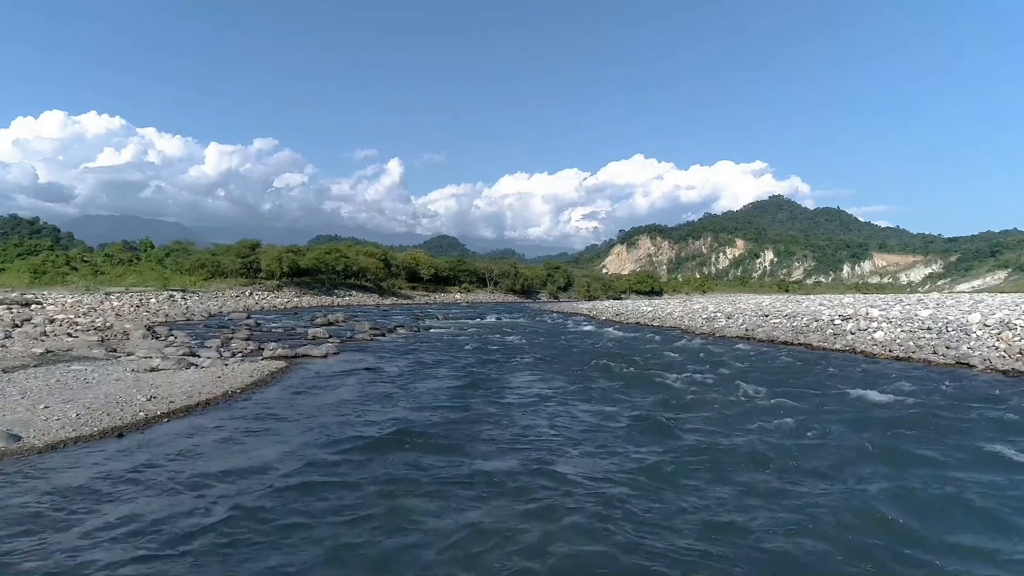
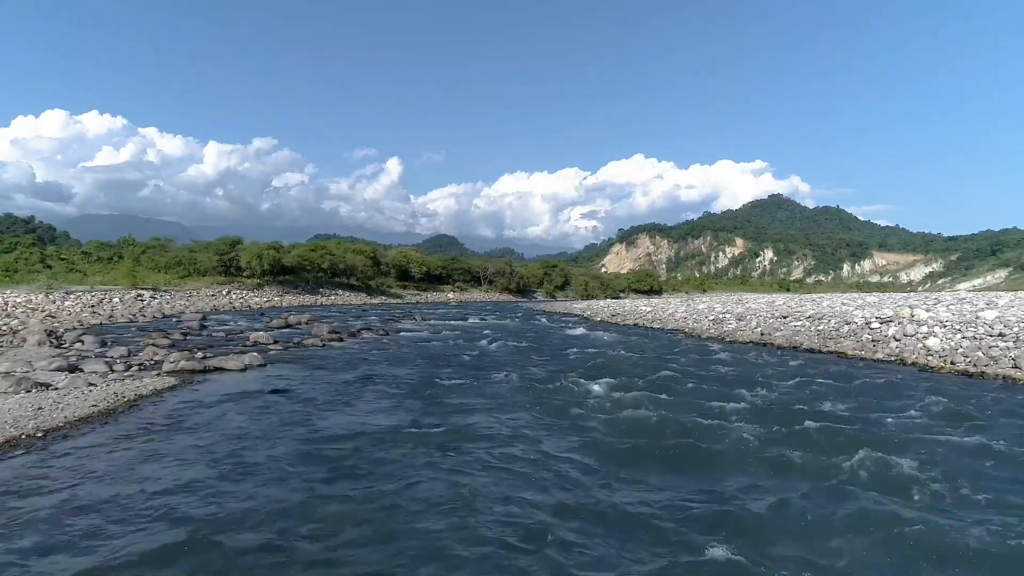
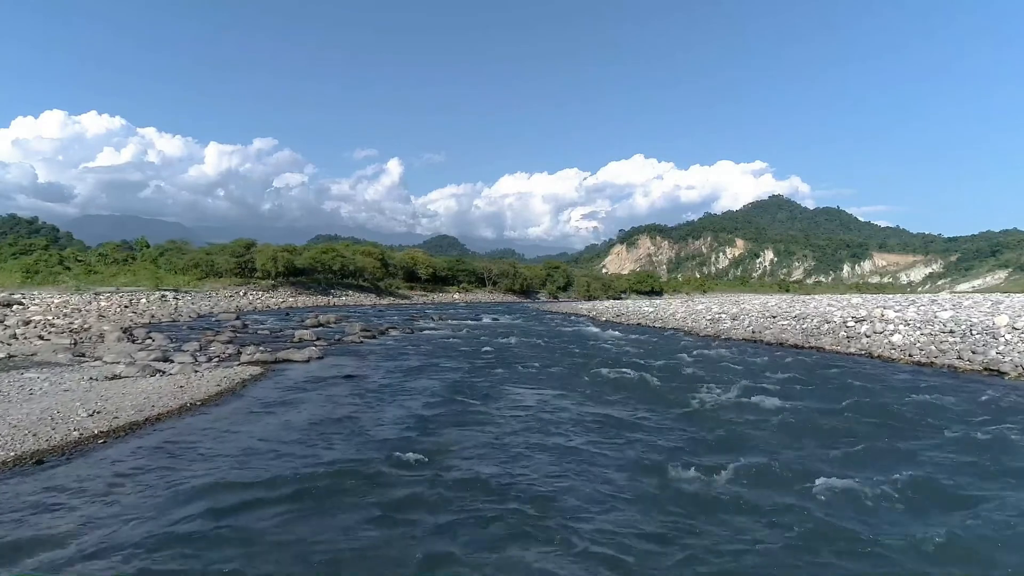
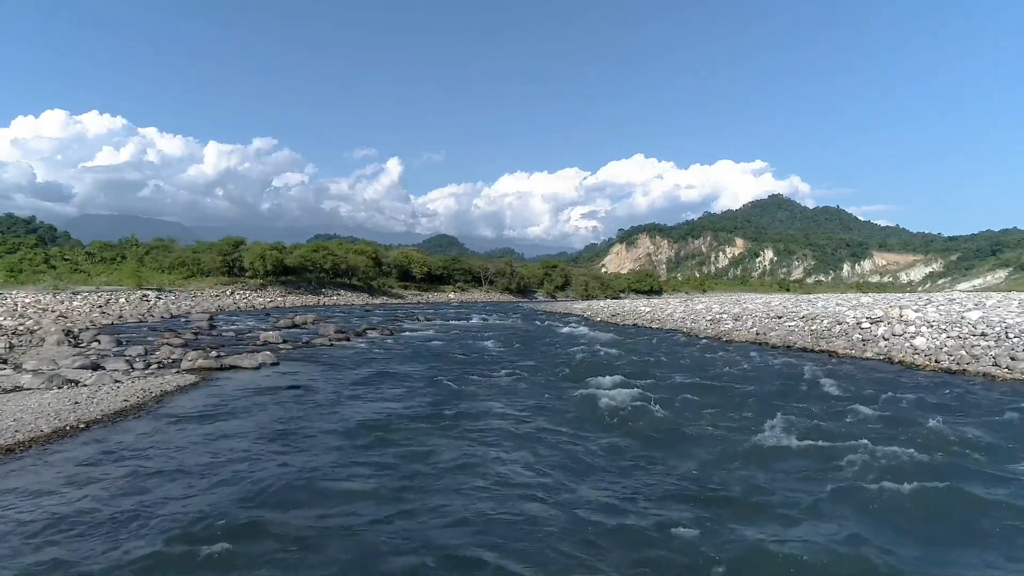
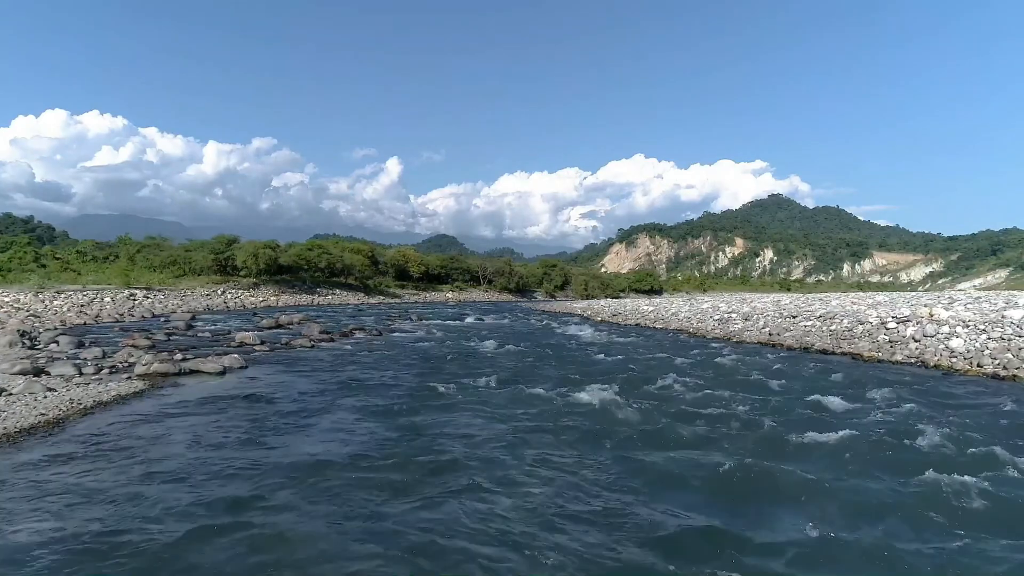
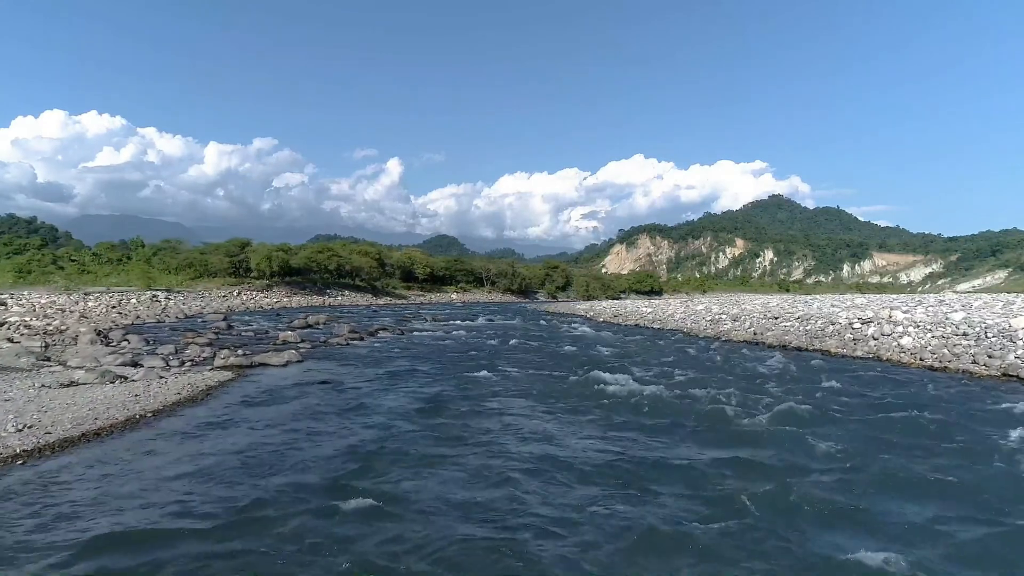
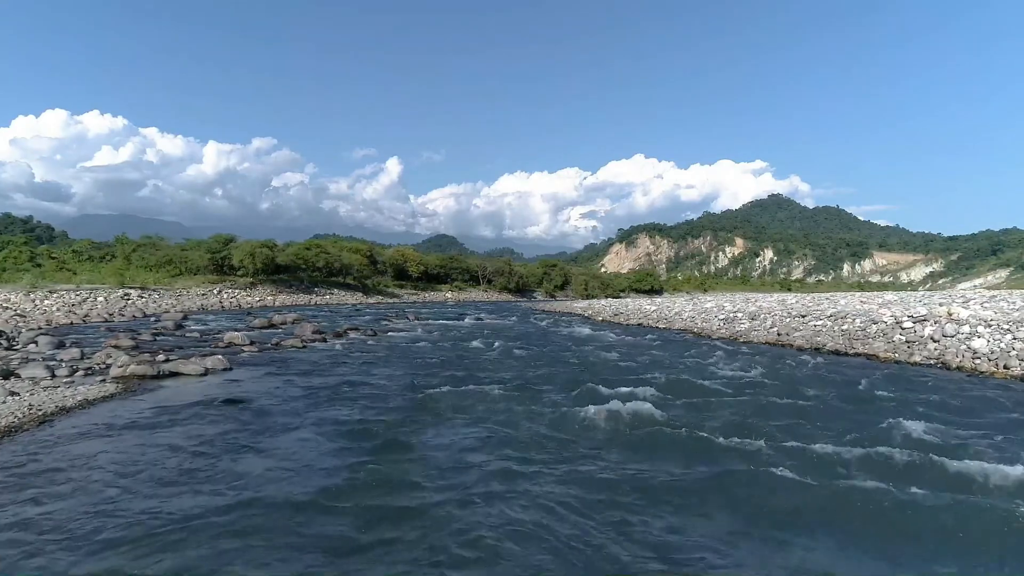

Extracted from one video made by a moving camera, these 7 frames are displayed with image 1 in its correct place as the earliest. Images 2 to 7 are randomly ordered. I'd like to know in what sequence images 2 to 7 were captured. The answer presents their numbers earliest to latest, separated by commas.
3, 6, 4, 2, 5, 7
